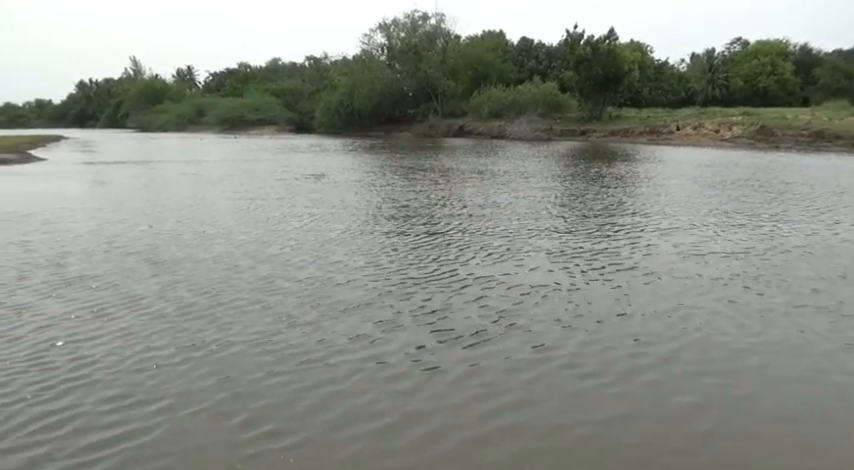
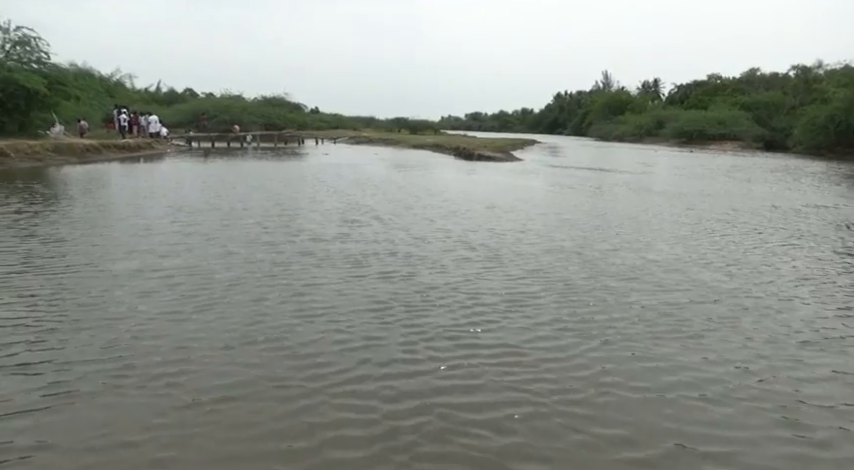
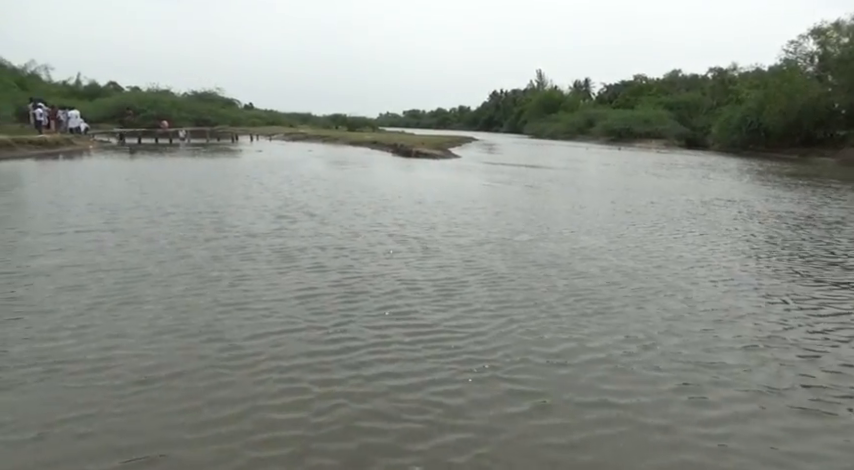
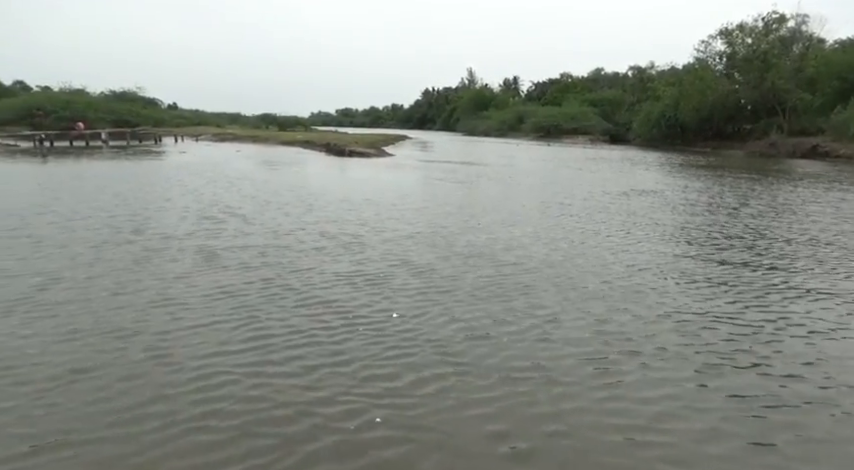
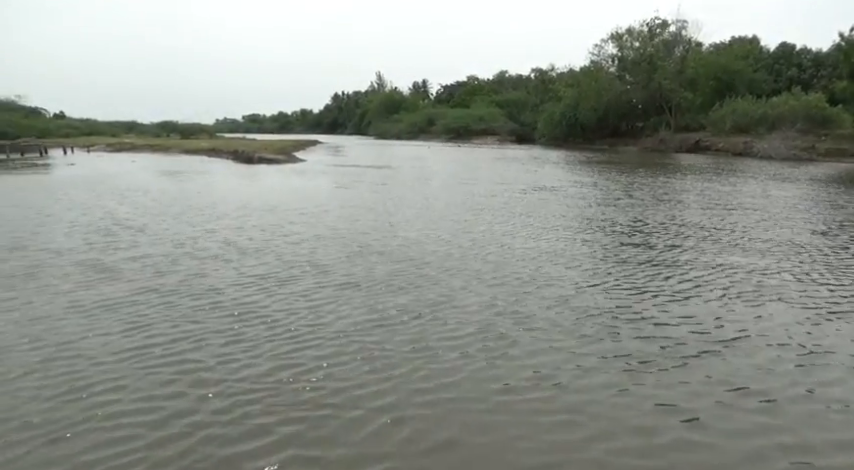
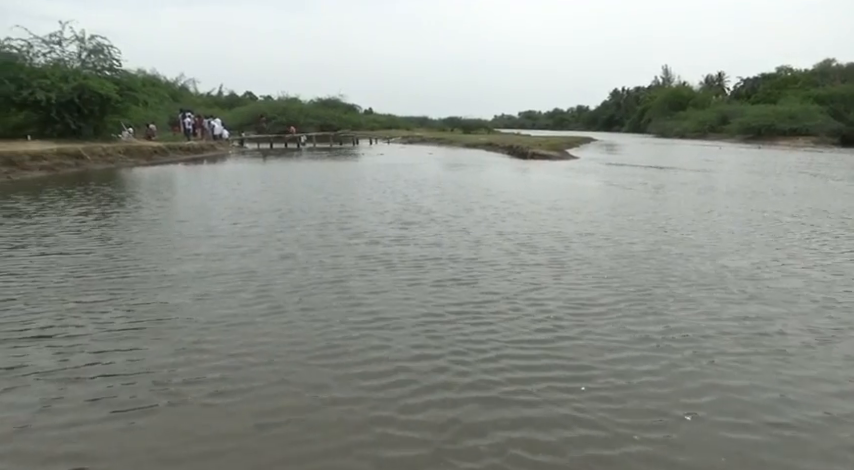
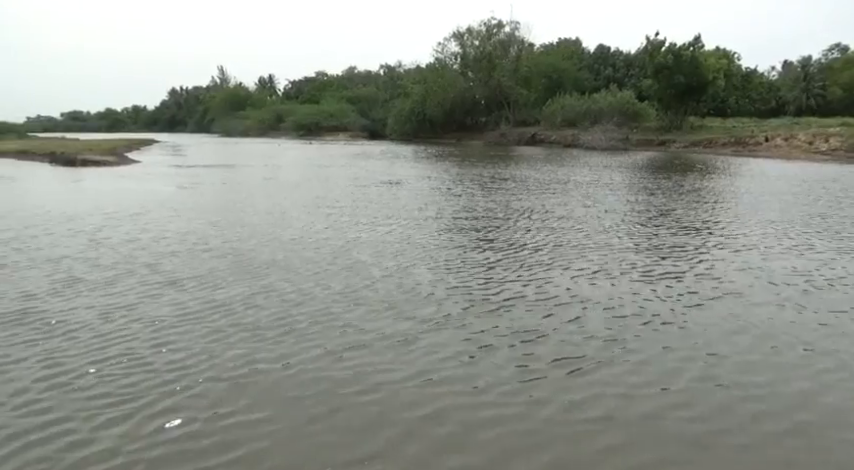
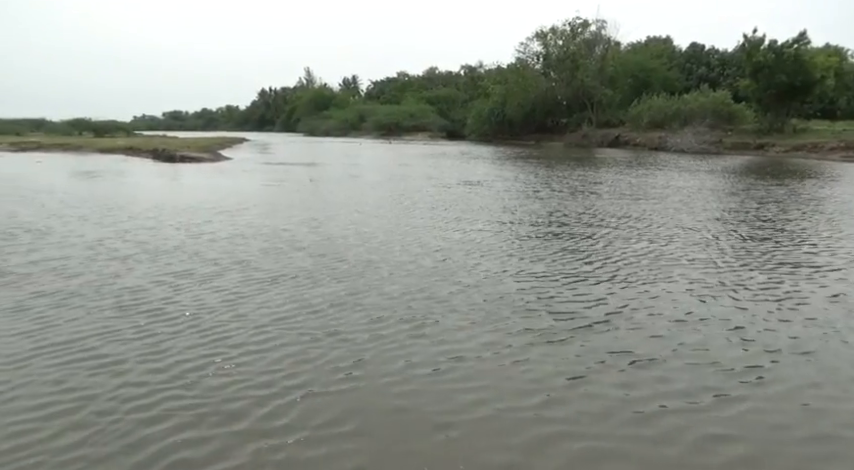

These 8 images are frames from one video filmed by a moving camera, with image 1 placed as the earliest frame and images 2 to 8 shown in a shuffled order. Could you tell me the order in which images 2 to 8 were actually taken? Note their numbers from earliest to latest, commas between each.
7, 8, 5, 4, 3, 2, 6
